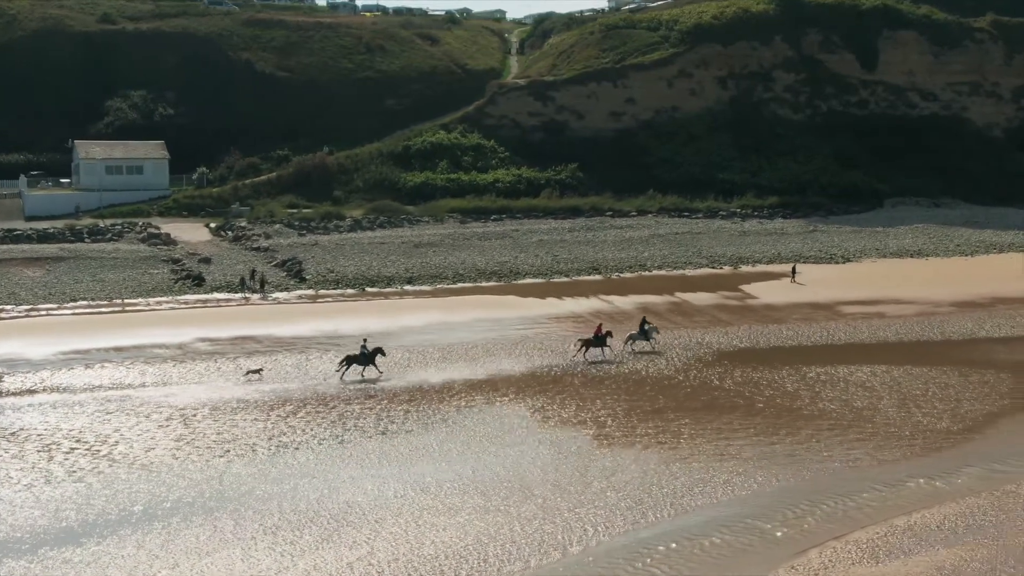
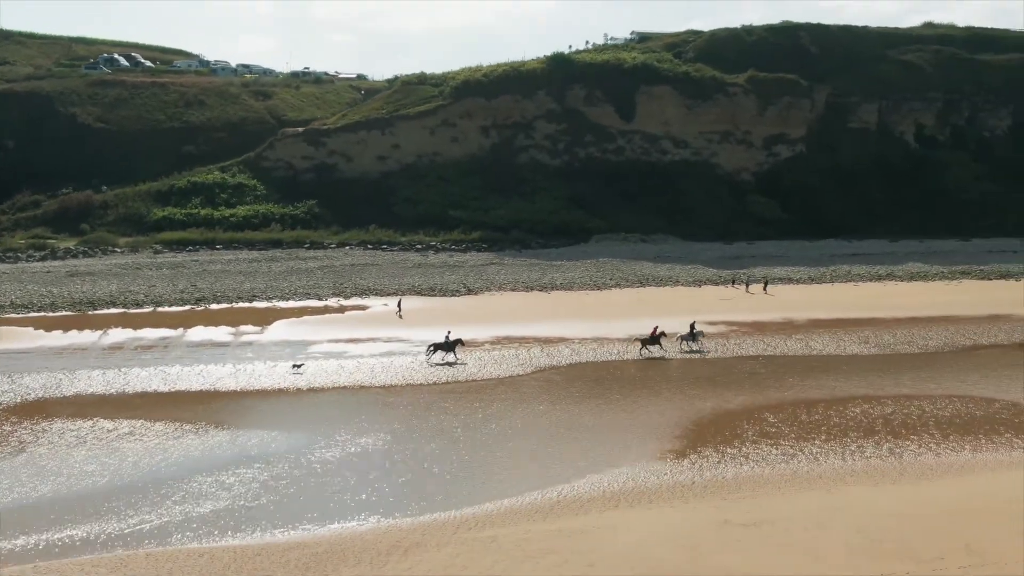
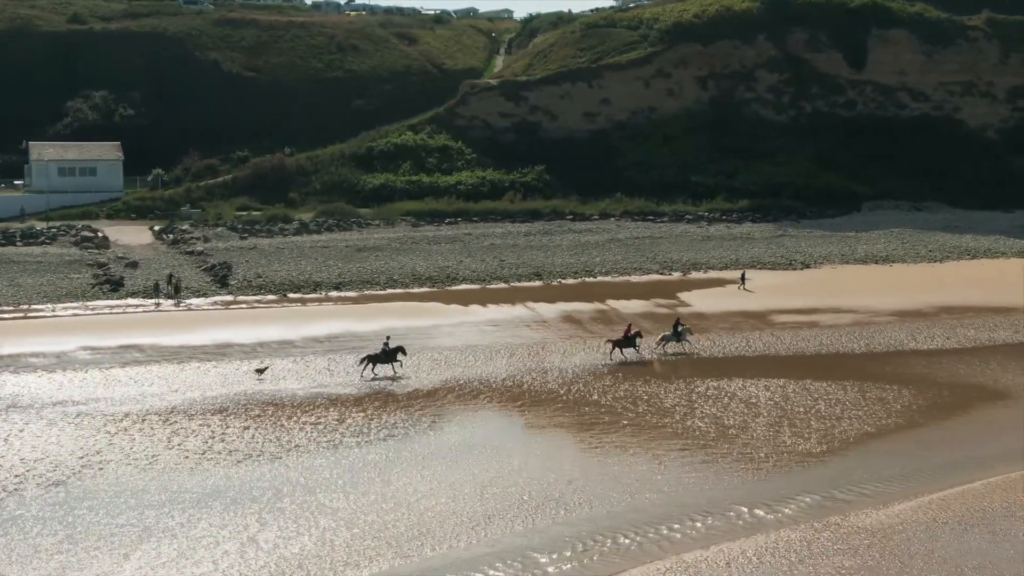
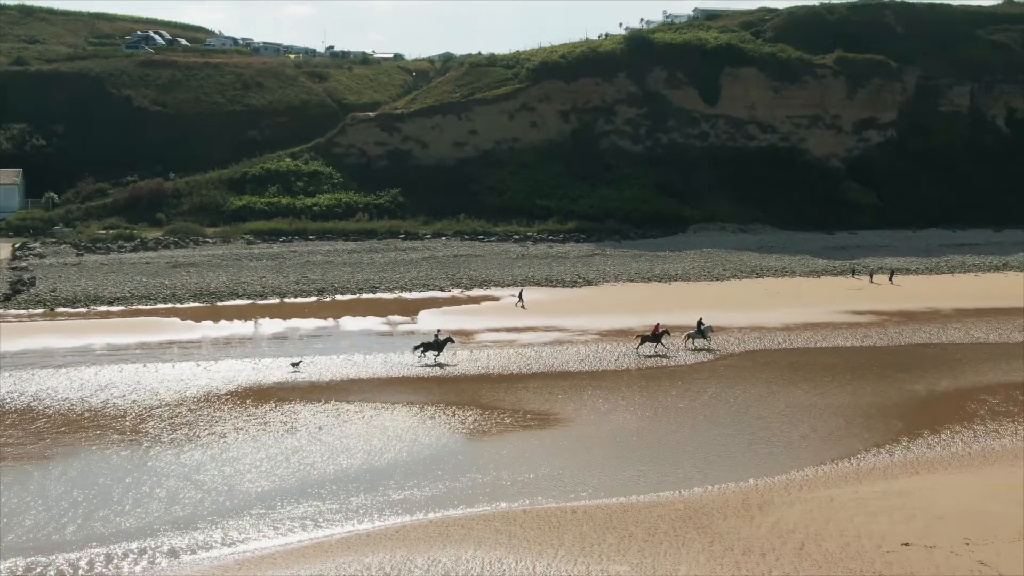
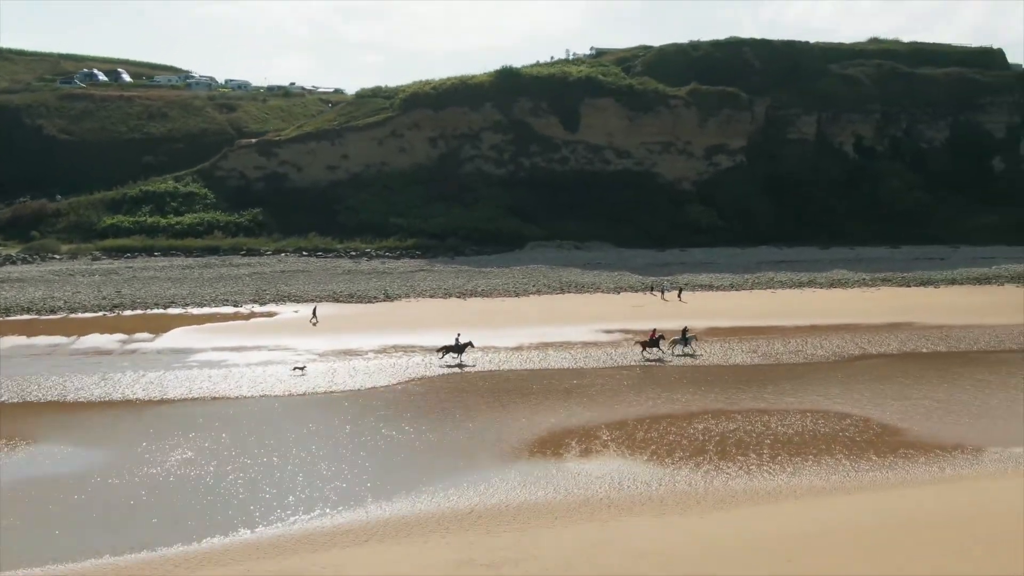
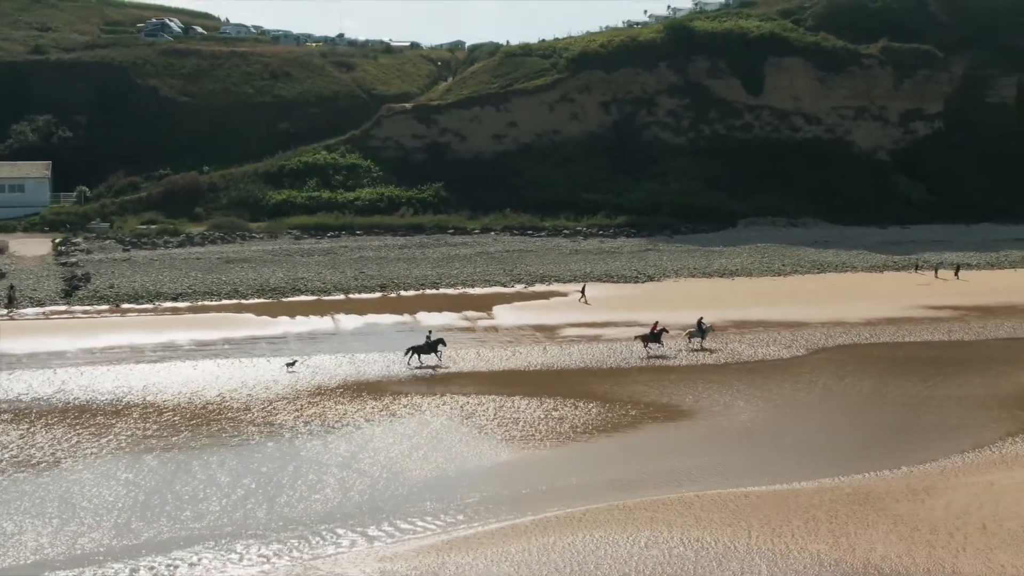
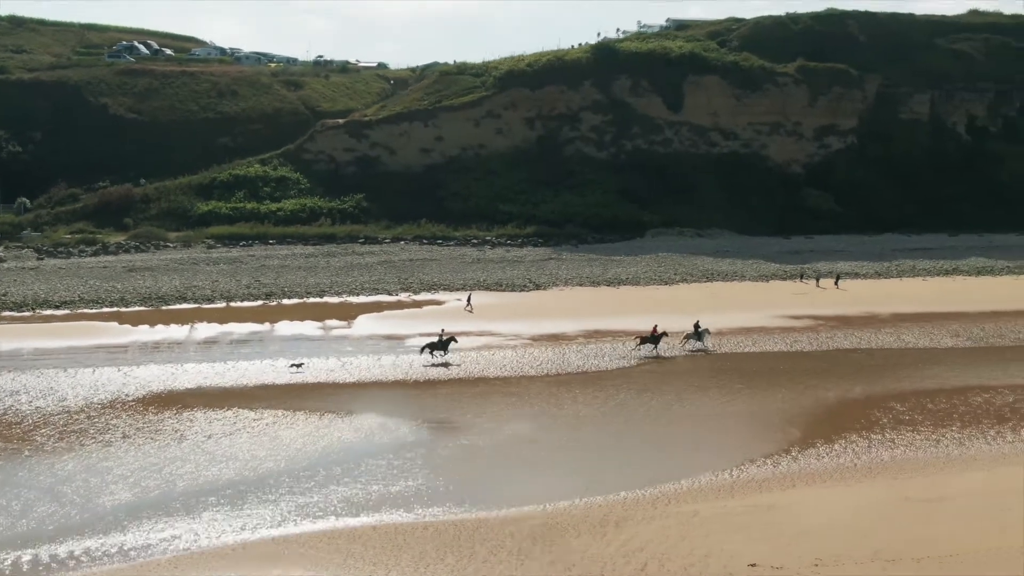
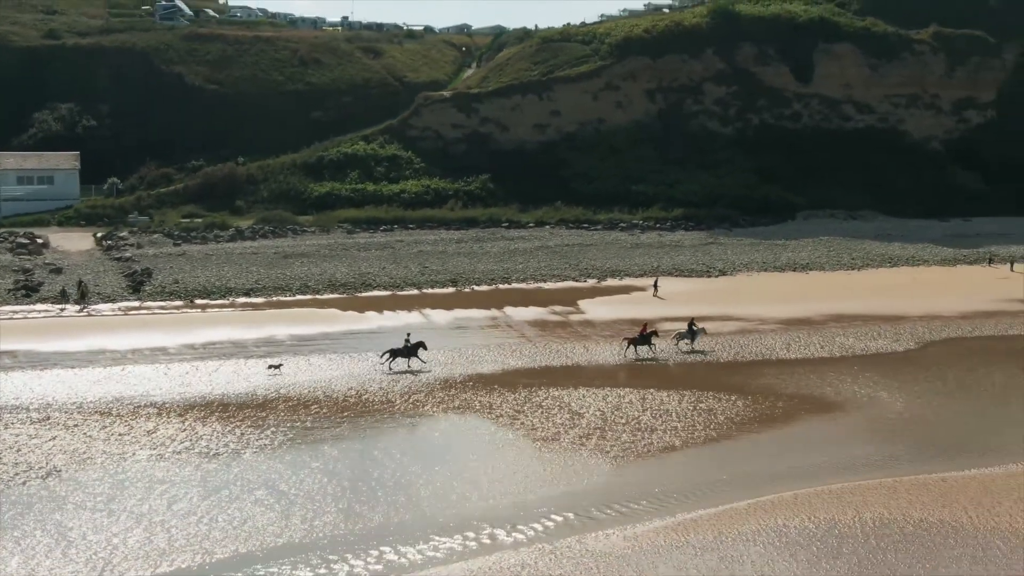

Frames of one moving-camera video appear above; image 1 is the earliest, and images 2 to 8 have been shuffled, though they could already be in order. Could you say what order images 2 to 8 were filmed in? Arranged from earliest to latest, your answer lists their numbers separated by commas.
3, 8, 6, 4, 7, 2, 5
